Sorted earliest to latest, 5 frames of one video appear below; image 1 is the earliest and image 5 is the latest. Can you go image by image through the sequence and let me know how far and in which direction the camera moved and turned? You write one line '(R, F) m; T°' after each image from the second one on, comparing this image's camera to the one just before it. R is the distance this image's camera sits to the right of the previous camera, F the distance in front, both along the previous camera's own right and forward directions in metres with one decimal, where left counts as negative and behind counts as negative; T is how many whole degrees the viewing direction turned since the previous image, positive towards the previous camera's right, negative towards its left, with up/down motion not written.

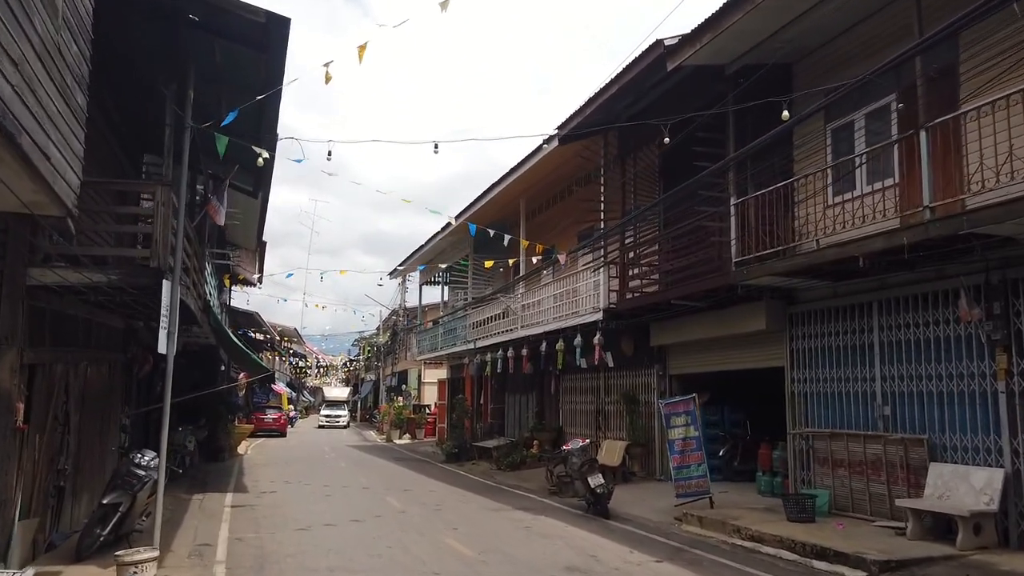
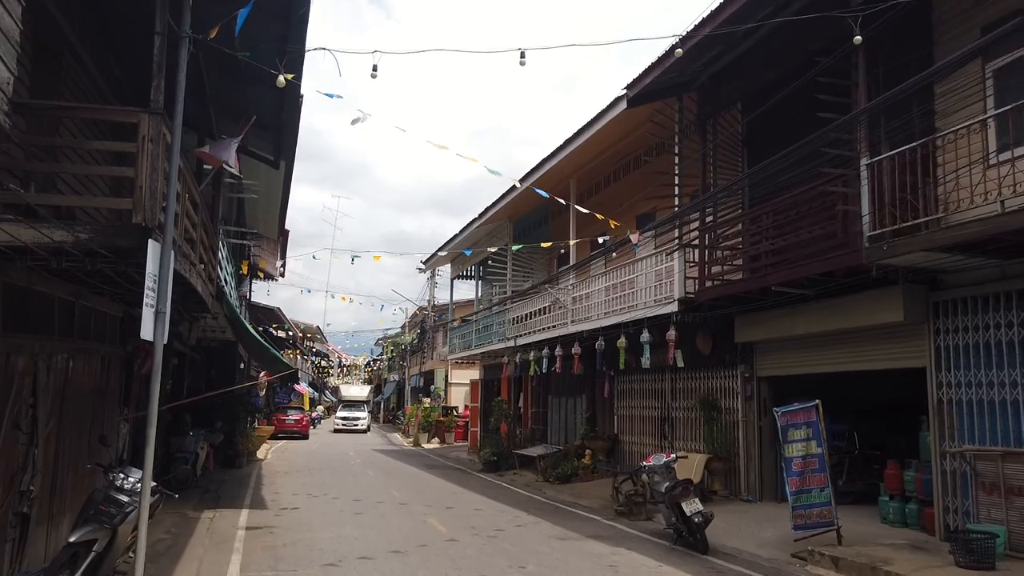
(-0.6, +2.0) m; -1°
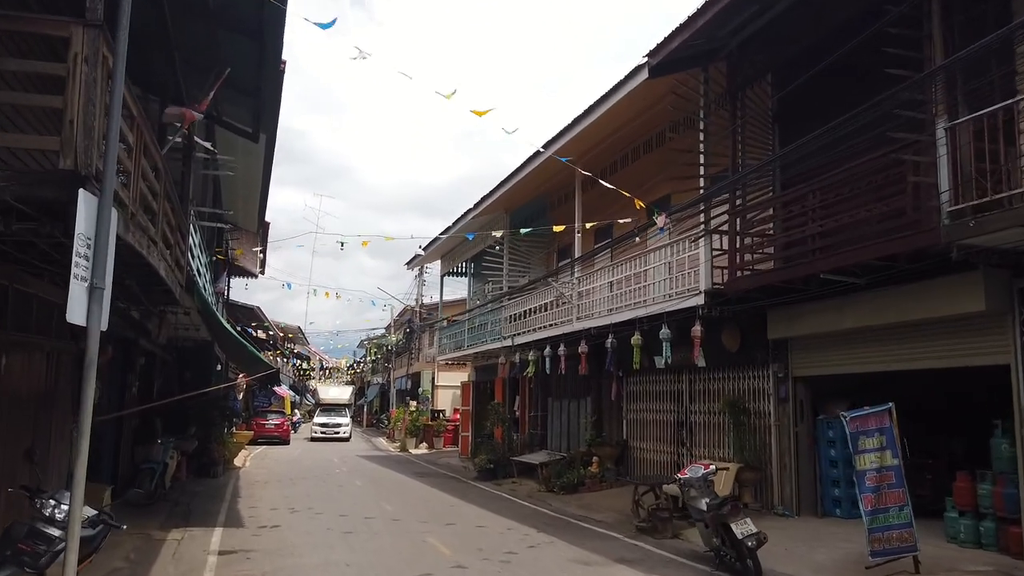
(-0.4, +1.3) m; +1°
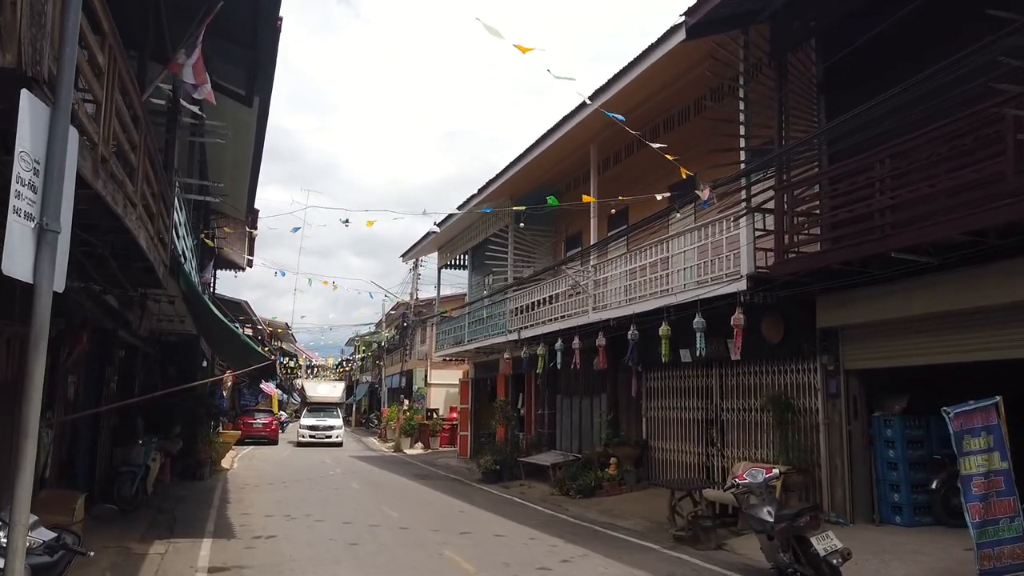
(-0.5, +1.1) m; +1°
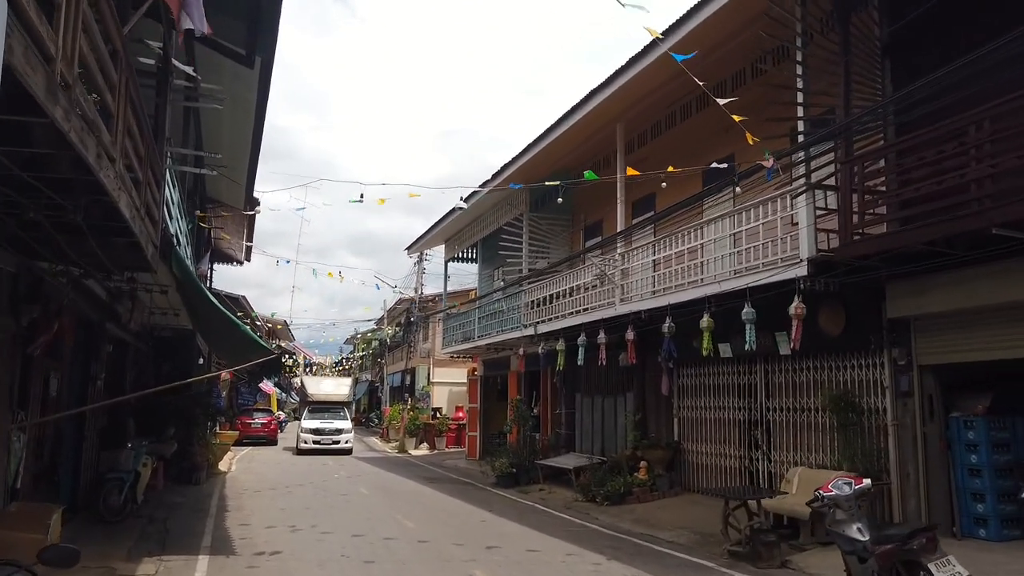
(-0.4, +1.1) m; 0°
